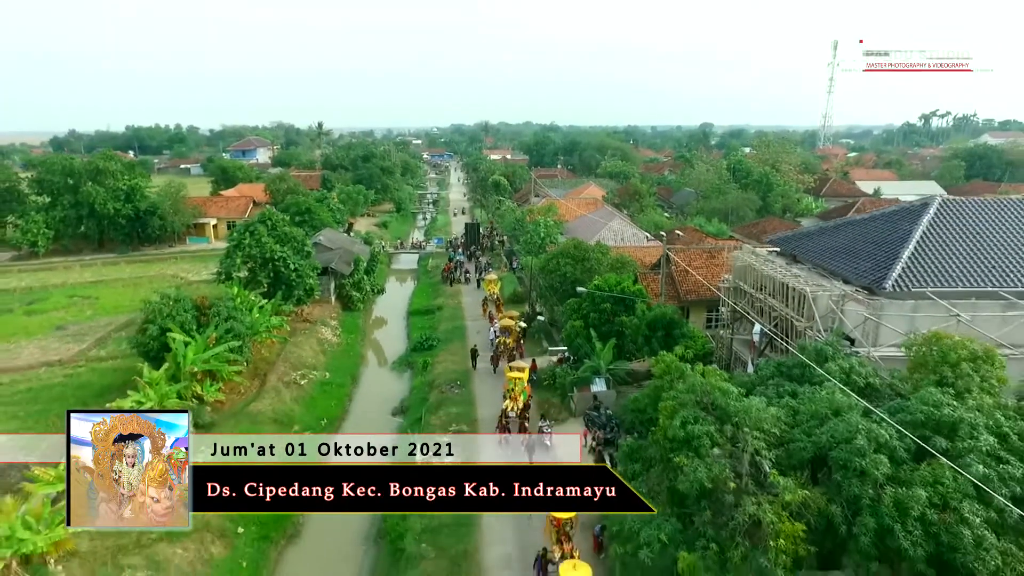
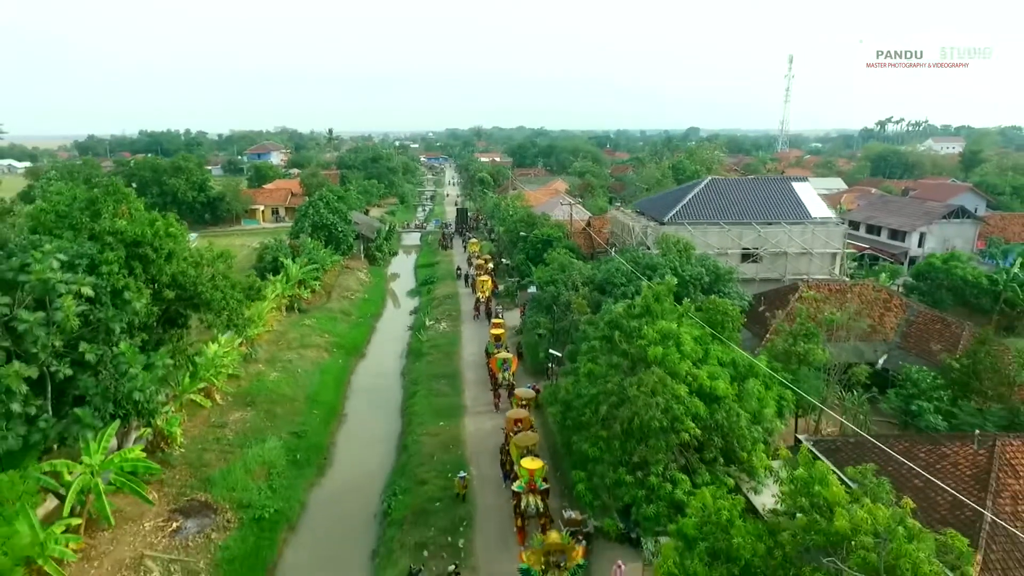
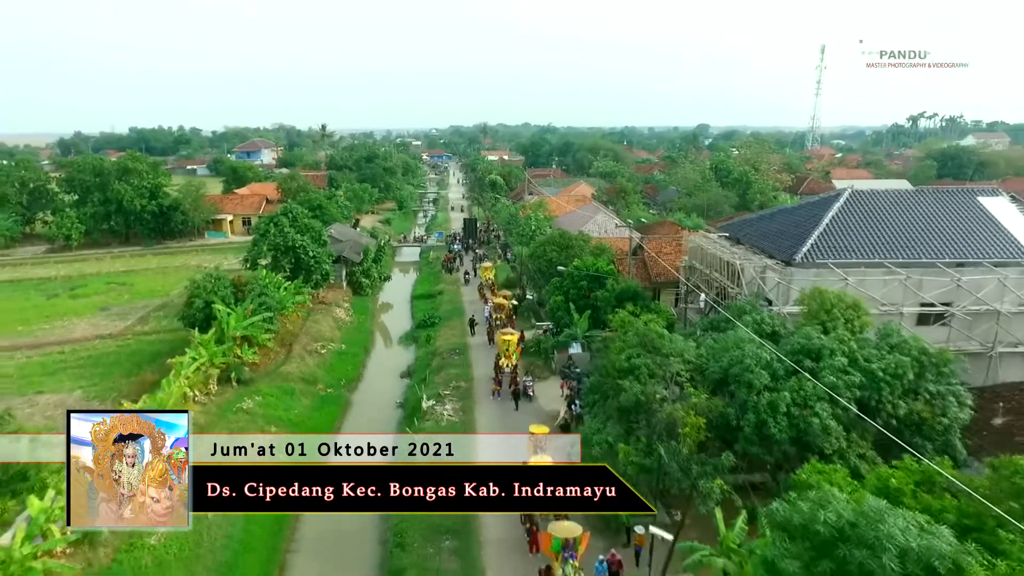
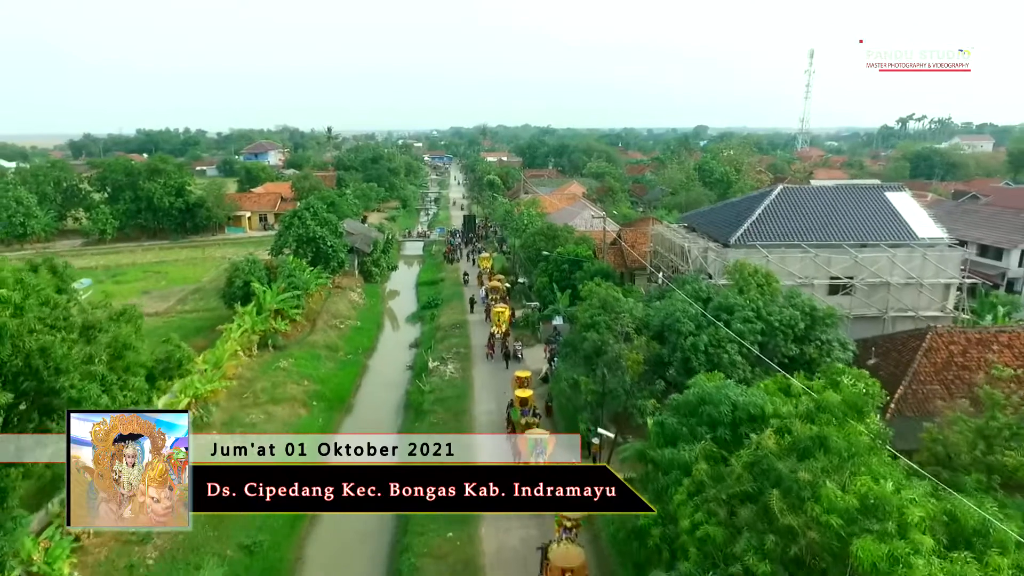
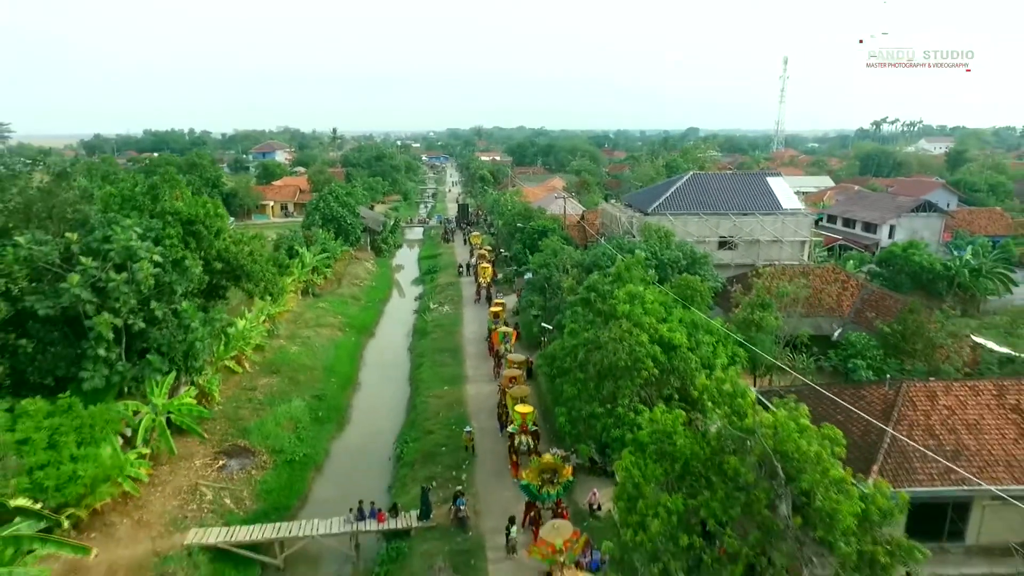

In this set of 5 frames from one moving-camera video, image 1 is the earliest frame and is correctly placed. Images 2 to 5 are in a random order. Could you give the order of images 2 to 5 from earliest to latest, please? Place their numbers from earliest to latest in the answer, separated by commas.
3, 4, 2, 5
